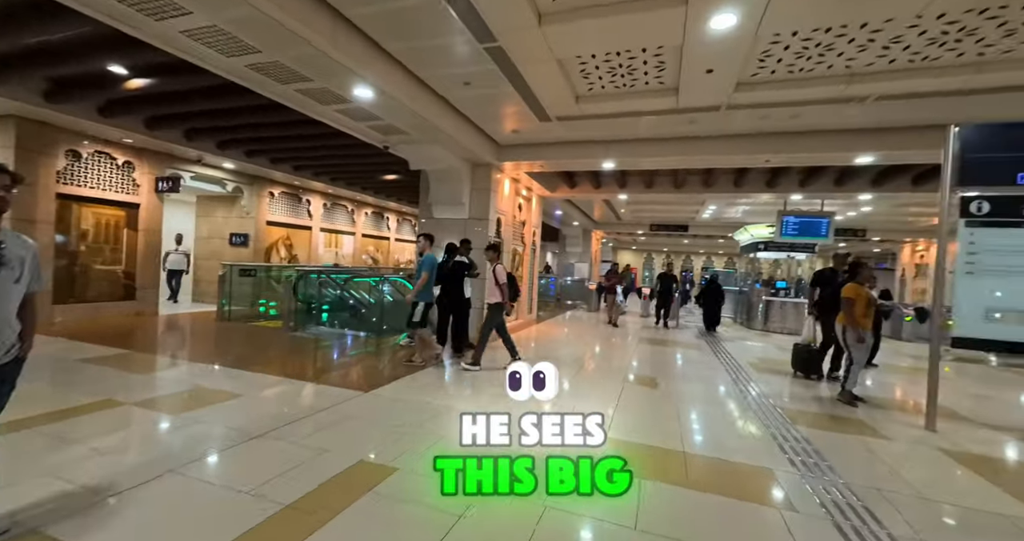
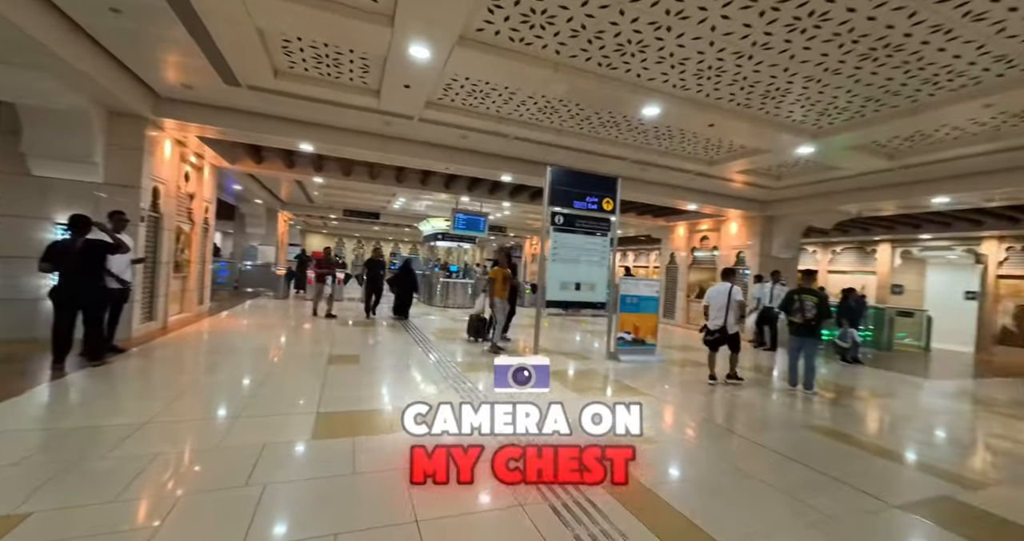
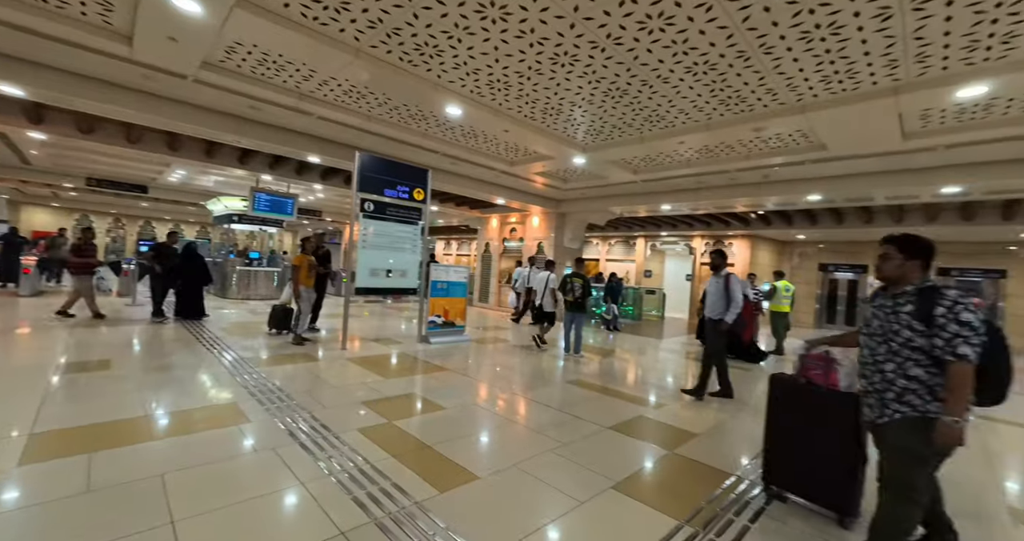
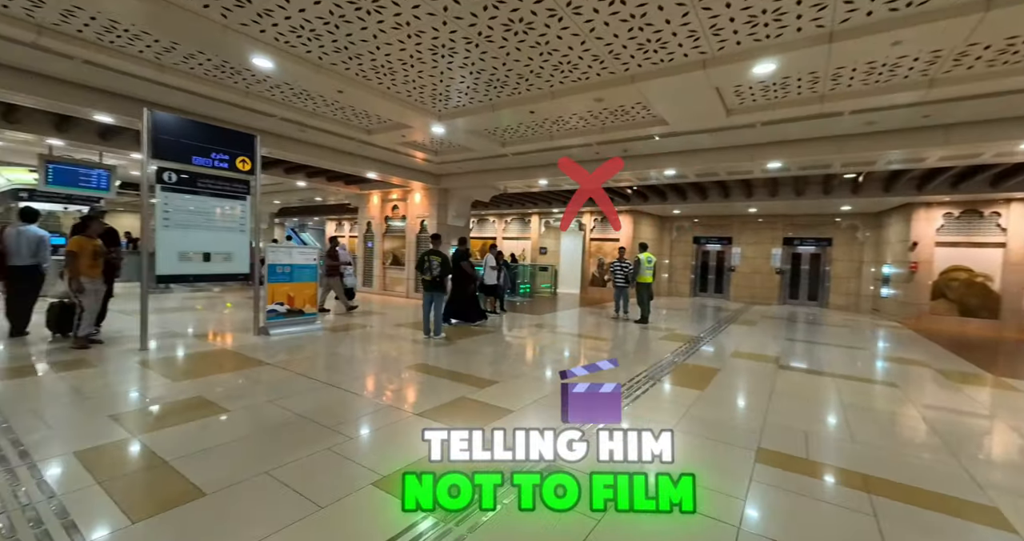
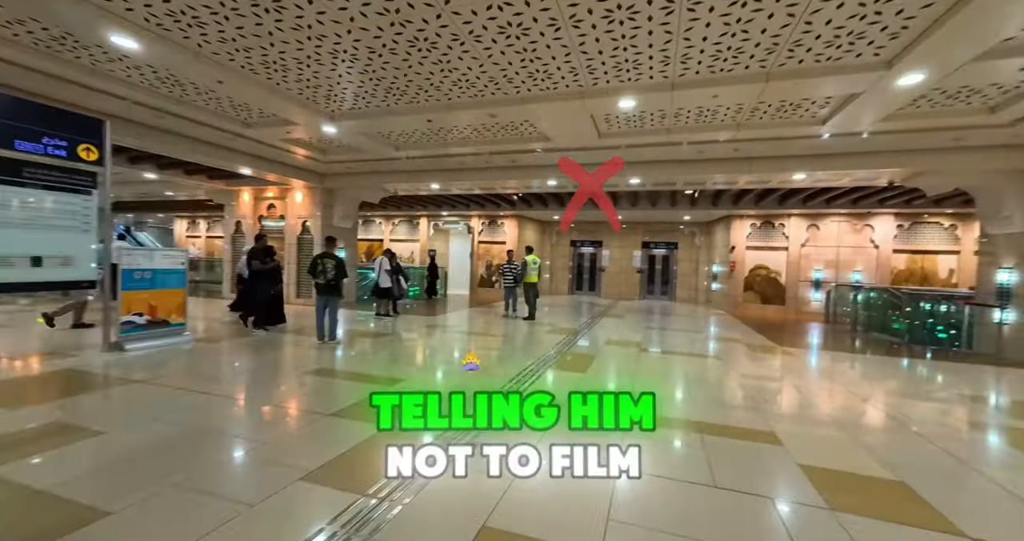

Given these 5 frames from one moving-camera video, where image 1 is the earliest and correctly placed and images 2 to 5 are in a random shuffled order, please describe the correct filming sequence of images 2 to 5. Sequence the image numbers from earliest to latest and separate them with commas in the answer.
2, 3, 5, 4
